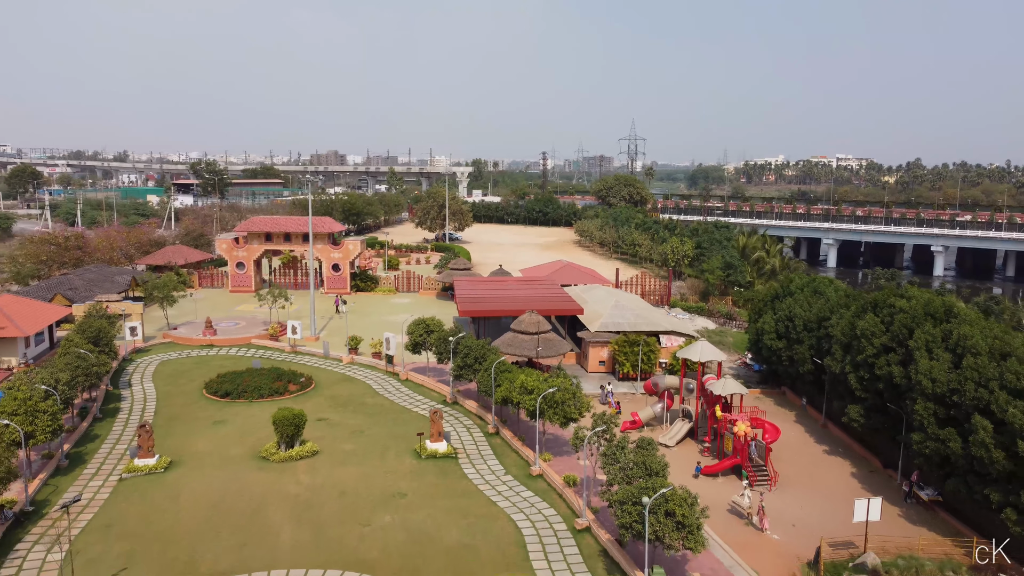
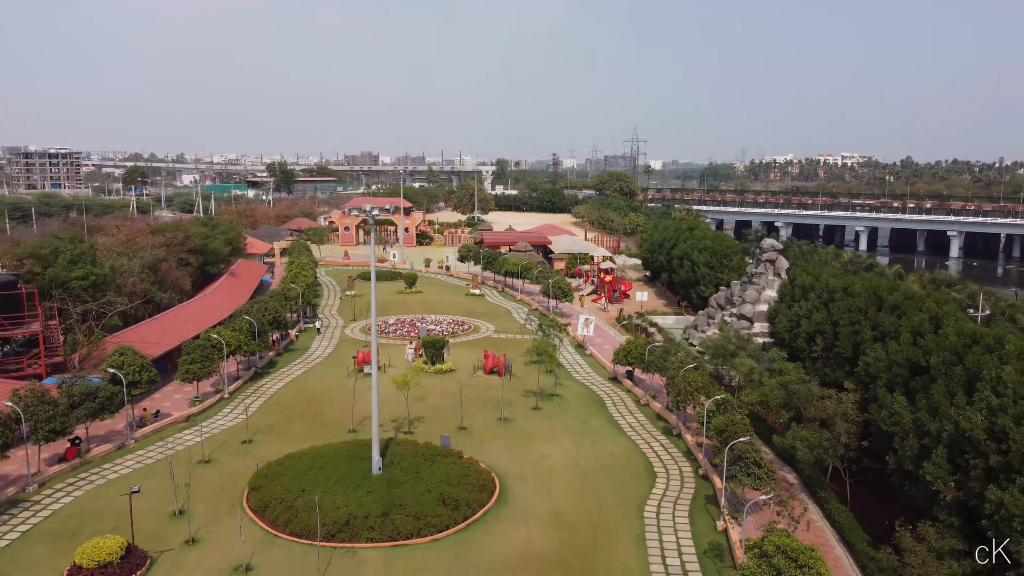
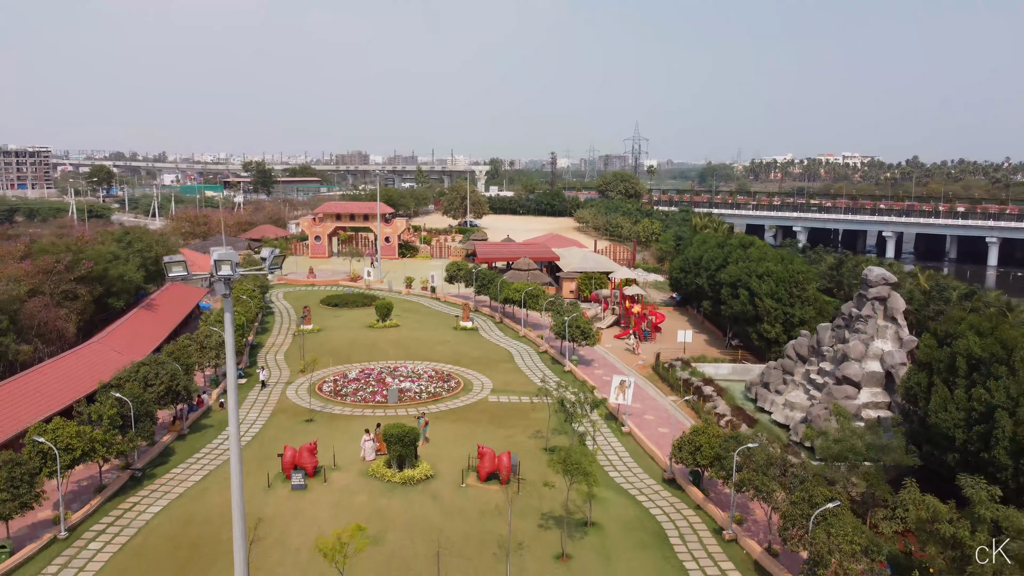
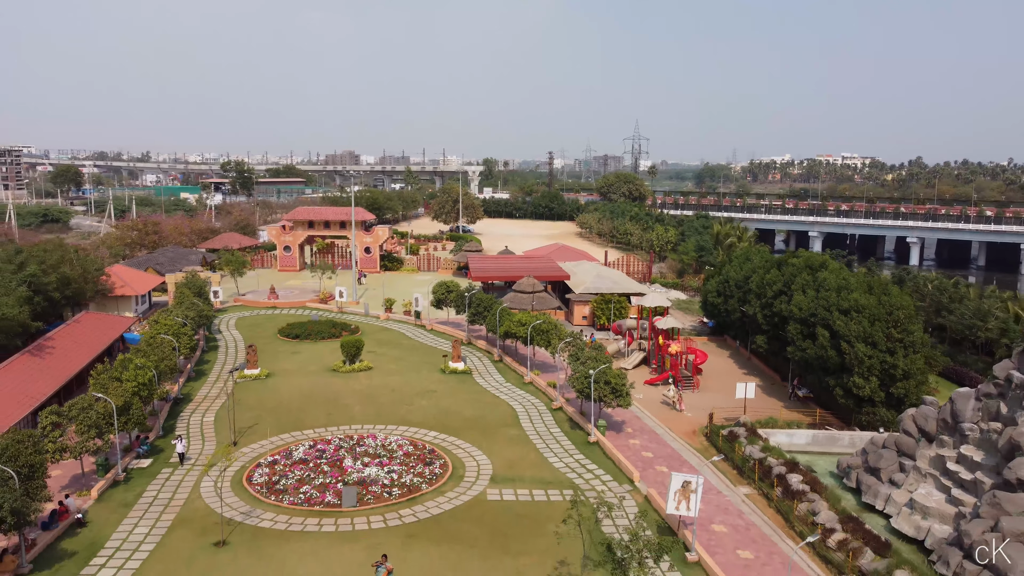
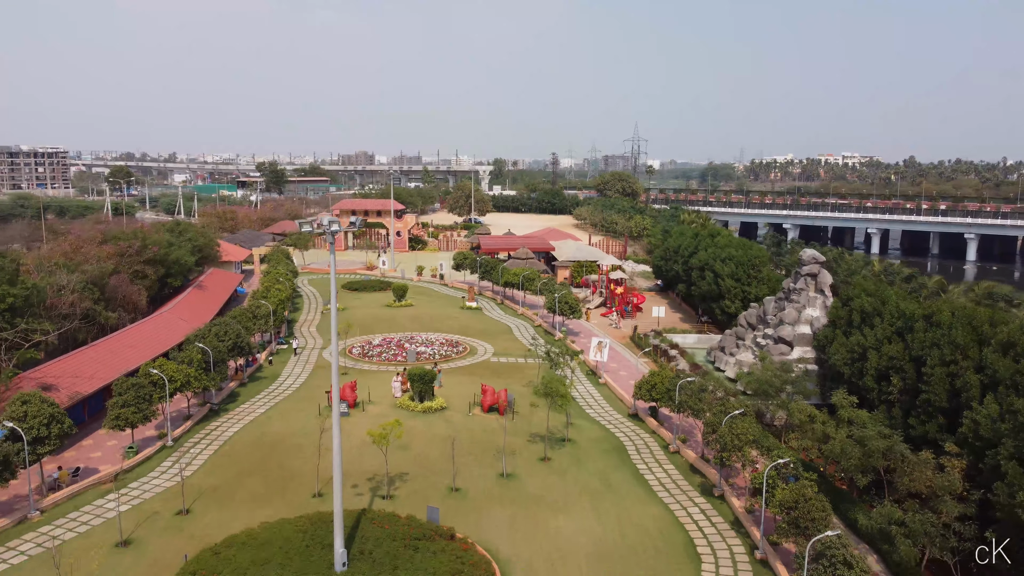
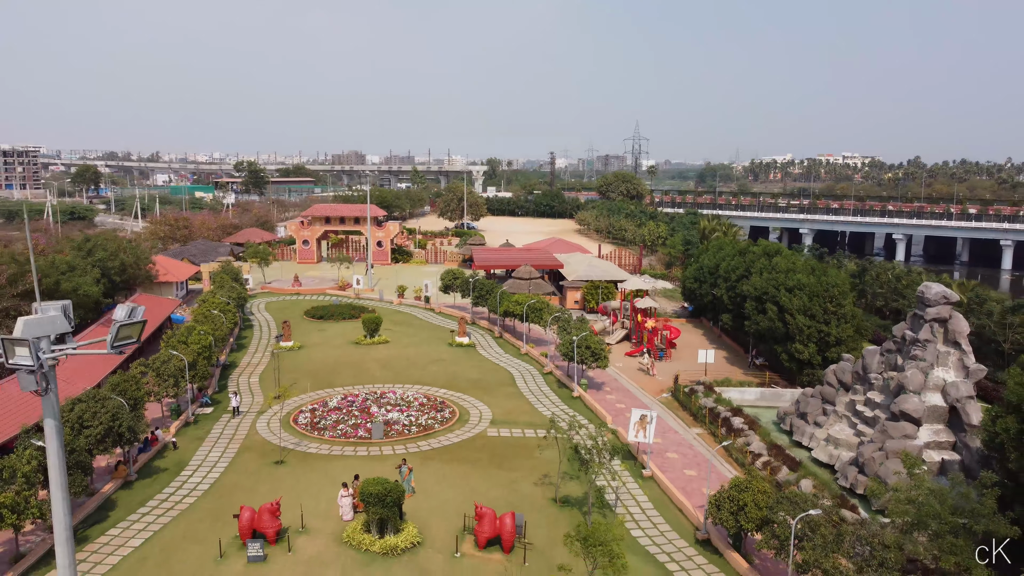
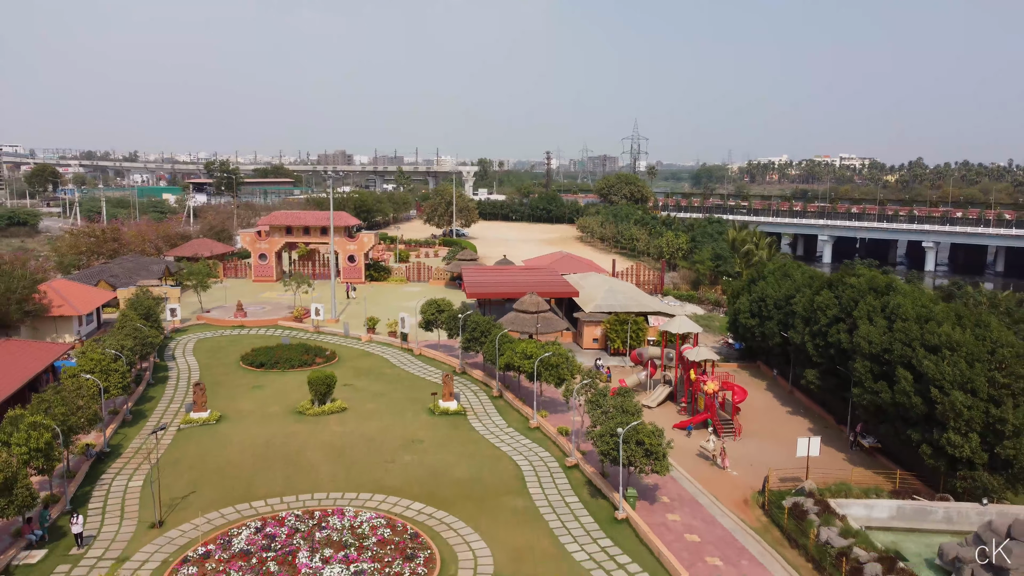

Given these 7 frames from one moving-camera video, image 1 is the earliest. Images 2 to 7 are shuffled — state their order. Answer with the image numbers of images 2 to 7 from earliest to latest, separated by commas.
7, 4, 6, 3, 5, 2
